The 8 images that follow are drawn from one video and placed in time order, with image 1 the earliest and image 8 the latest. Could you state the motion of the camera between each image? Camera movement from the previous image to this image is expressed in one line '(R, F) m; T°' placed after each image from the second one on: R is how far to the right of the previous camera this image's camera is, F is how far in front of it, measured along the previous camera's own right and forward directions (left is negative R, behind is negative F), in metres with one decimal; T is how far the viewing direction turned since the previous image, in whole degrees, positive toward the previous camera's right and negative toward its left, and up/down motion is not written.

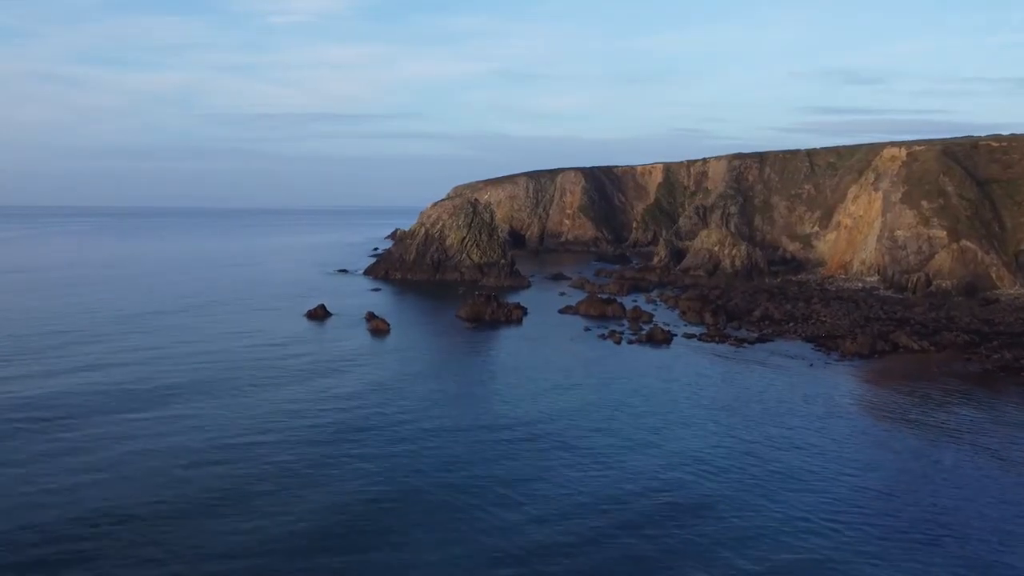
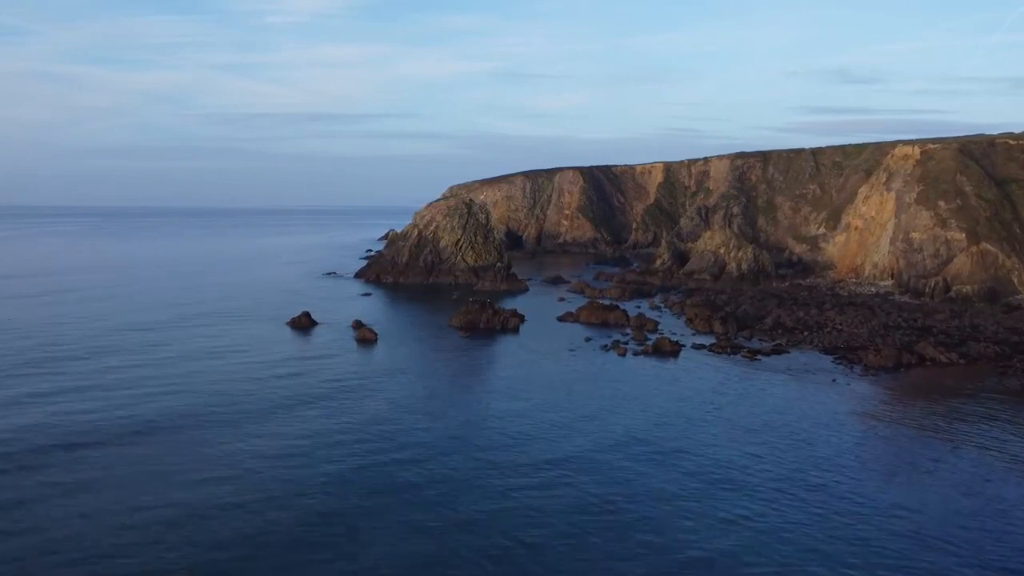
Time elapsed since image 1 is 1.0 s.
(+0.2, +3.6) m; 0°
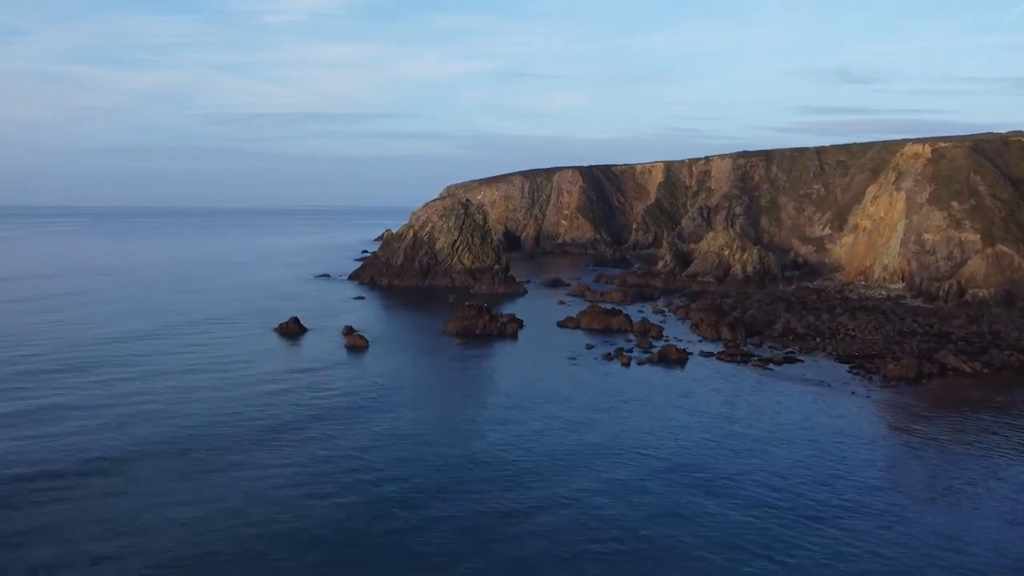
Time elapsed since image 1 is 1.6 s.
(0.0, +2.5) m; 0°
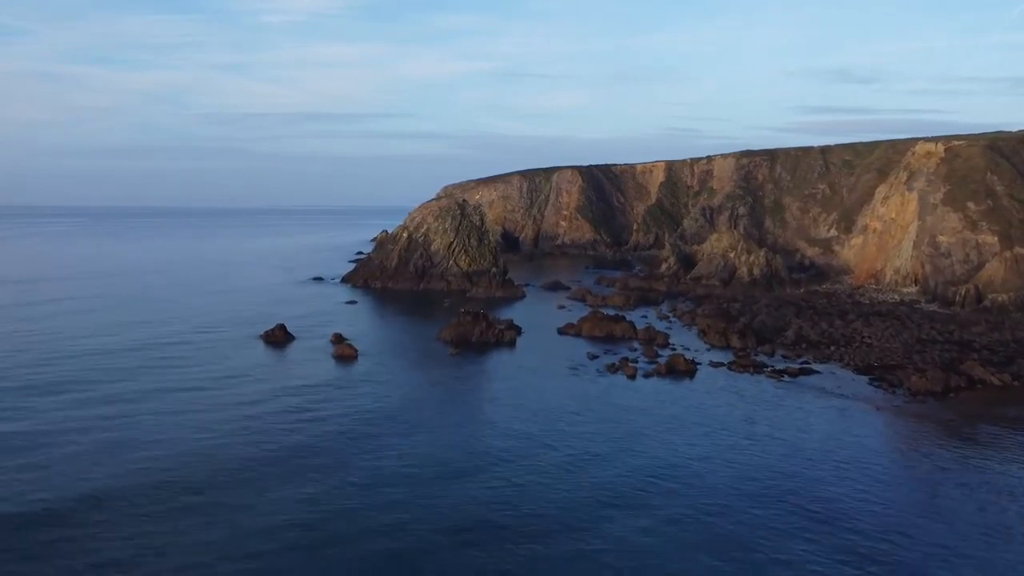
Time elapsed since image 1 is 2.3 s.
(+0.1, +2.7) m; 0°
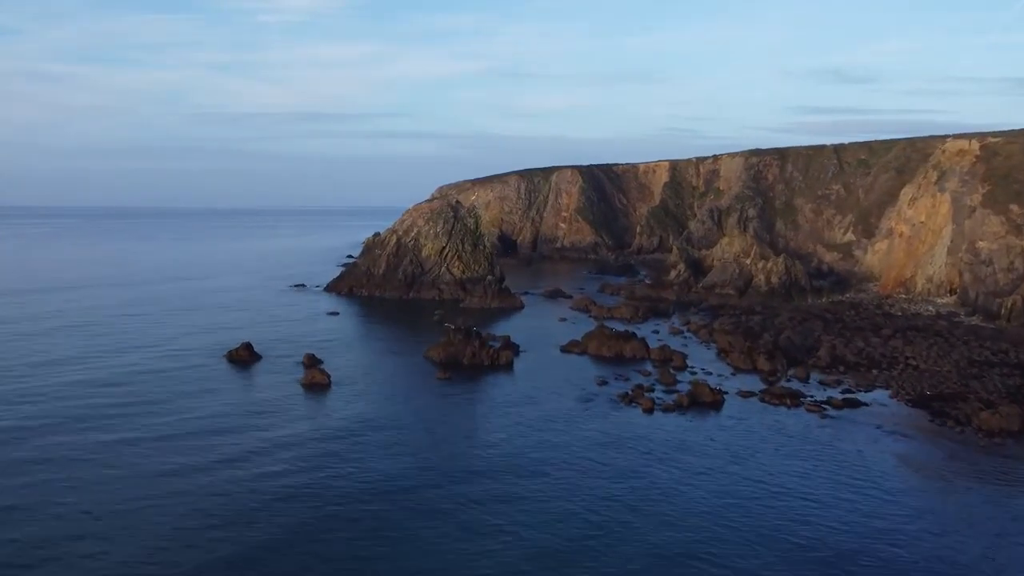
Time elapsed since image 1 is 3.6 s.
(0.0, +6.1) m; 0°
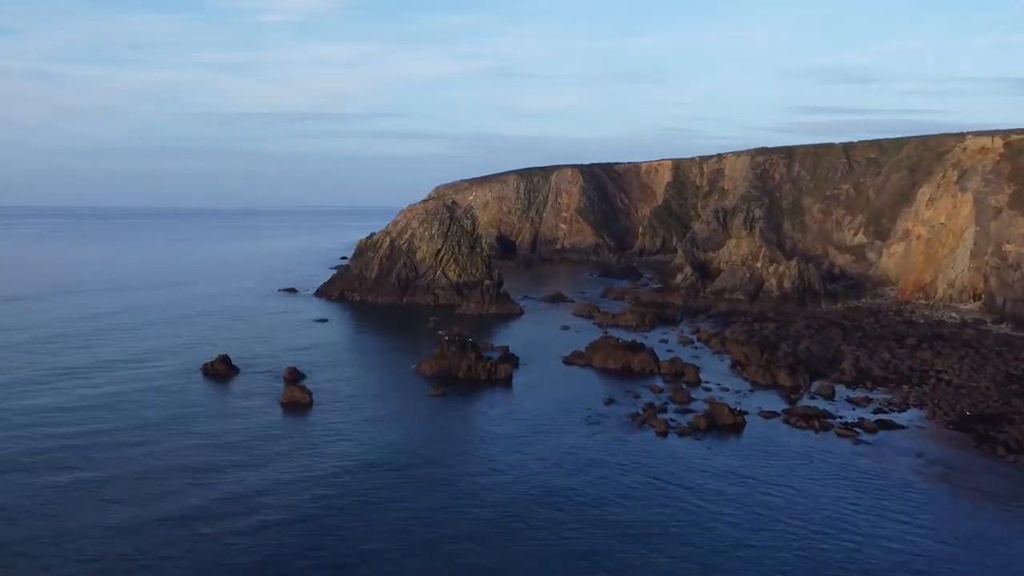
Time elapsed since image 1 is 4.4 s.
(0.0, +3.5) m; 0°
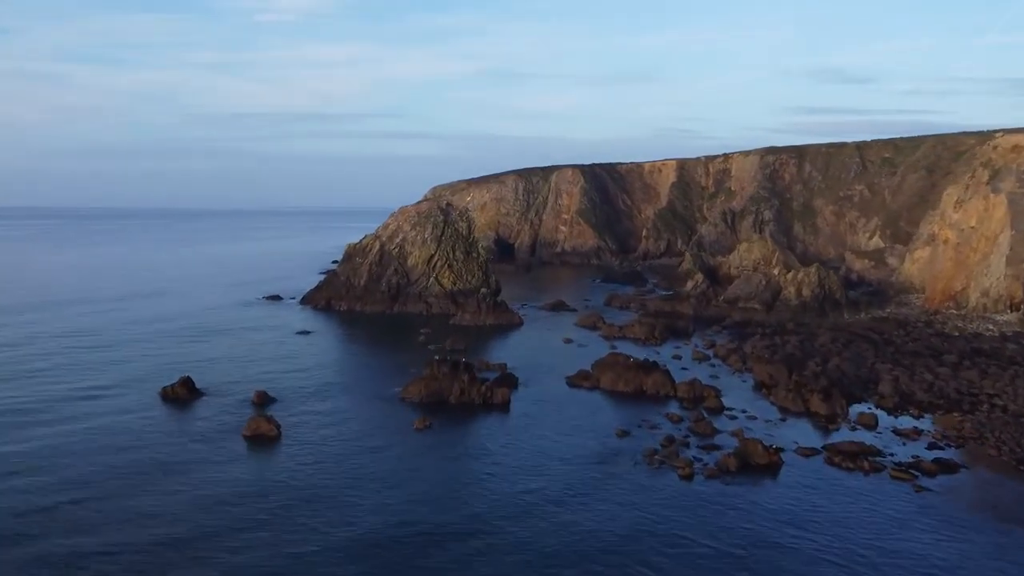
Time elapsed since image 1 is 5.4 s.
(0.0, +4.7) m; 0°
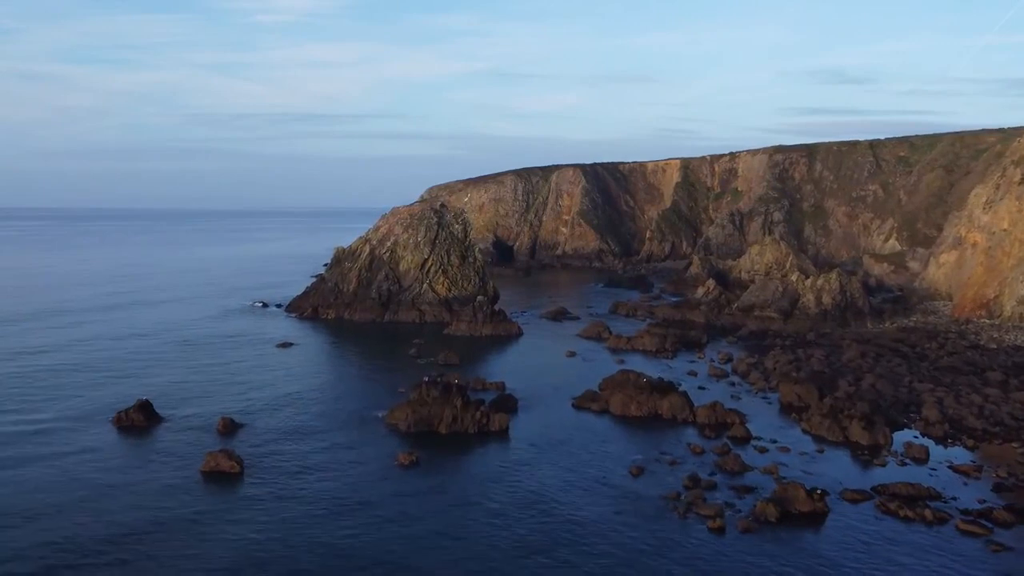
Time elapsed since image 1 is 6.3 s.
(0.0, +4.2) m; 0°
